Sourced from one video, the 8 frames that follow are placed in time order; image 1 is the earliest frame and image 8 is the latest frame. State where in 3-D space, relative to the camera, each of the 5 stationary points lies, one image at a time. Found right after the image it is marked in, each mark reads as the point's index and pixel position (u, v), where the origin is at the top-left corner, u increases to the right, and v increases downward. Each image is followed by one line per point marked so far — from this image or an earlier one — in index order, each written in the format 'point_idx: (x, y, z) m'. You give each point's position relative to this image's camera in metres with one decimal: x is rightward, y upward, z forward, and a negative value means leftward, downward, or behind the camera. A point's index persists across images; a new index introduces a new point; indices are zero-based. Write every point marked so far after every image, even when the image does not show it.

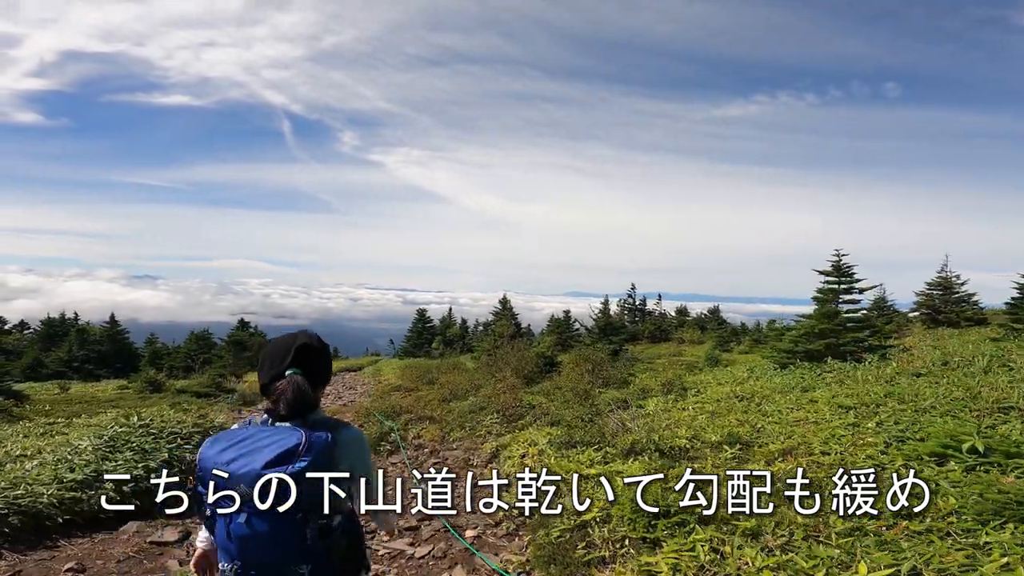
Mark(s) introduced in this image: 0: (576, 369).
0: (+1.9, -2.5, +18.5) m
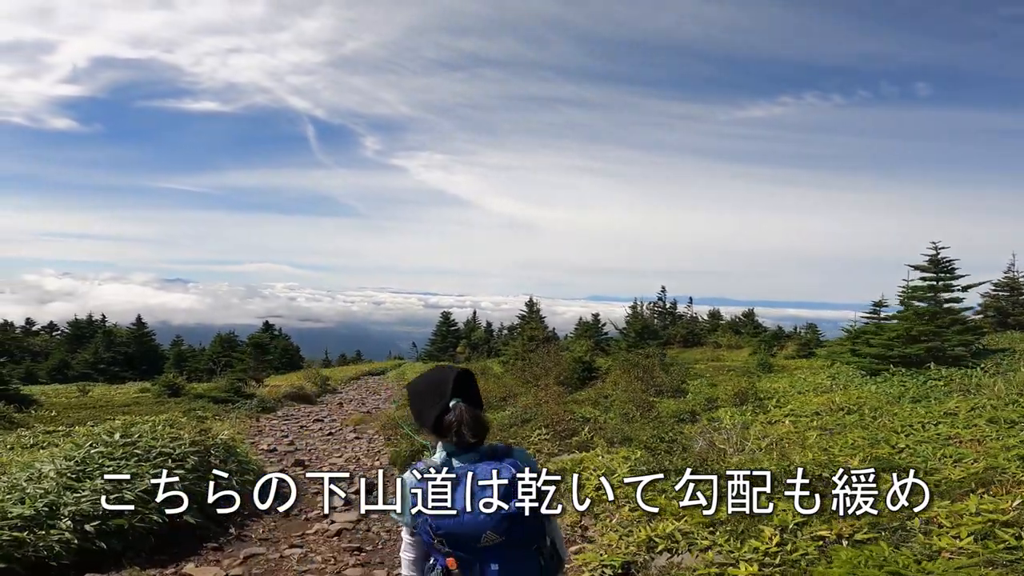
0: (+3.0, -2.4, +16.8) m
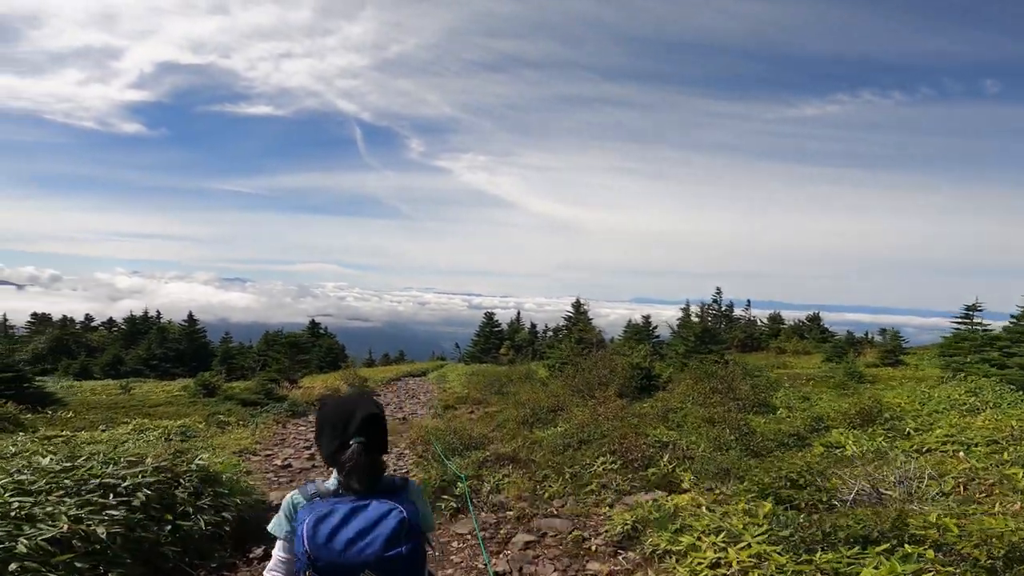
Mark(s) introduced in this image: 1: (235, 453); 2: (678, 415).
0: (+4.2, -2.3, +14.4) m
1: (-5.7, -3.4, +12.6) m
2: (+3.3, -2.5, +12.2) m
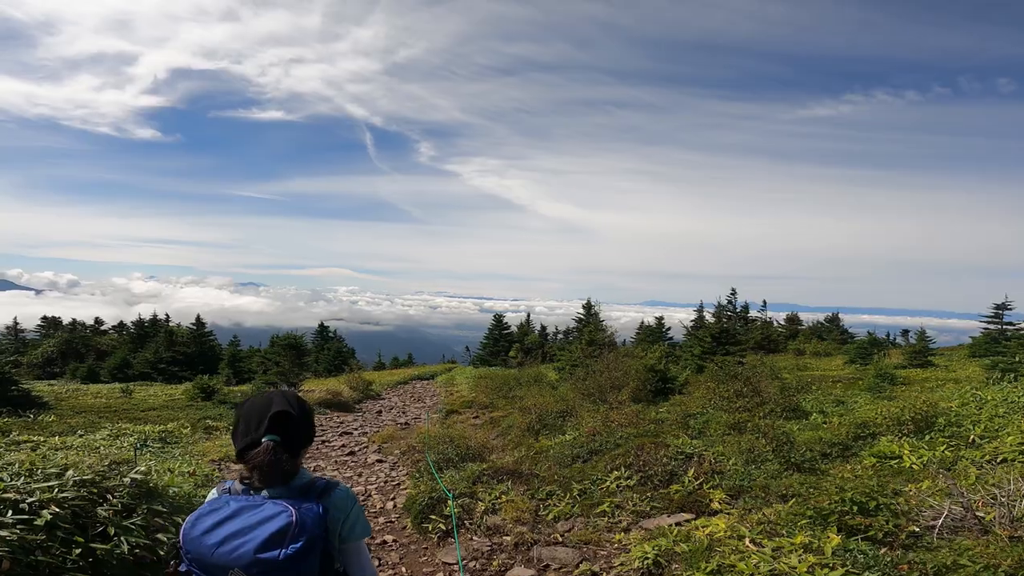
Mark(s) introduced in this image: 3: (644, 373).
0: (+4.3, -2.2, +13.2) m
1: (-5.6, -3.3, +11.6) m
2: (+3.4, -2.4, +11.1) m
3: (+3.7, -2.4, +17.5) m
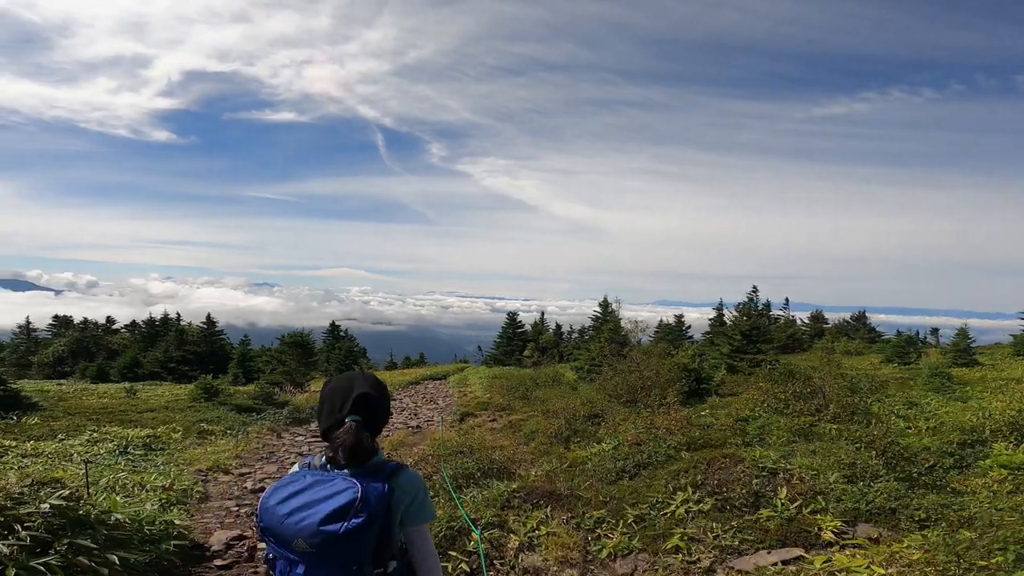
0: (+4.8, -2.0, +11.7) m
1: (-5.2, -3.0, +10.2) m
2: (+3.8, -2.2, +9.5) m
3: (+4.3, -2.2, +16.0) m
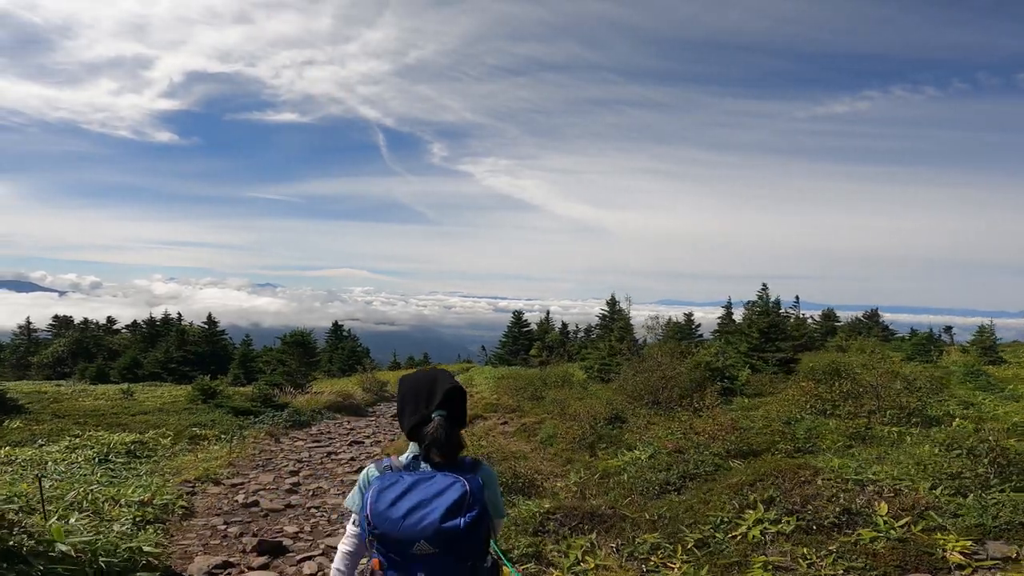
0: (+5.1, -1.8, +10.7) m
1: (-4.9, -2.9, +9.3) m
2: (+4.1, -2.0, +8.5) m
3: (+4.6, -2.0, +15.0) m
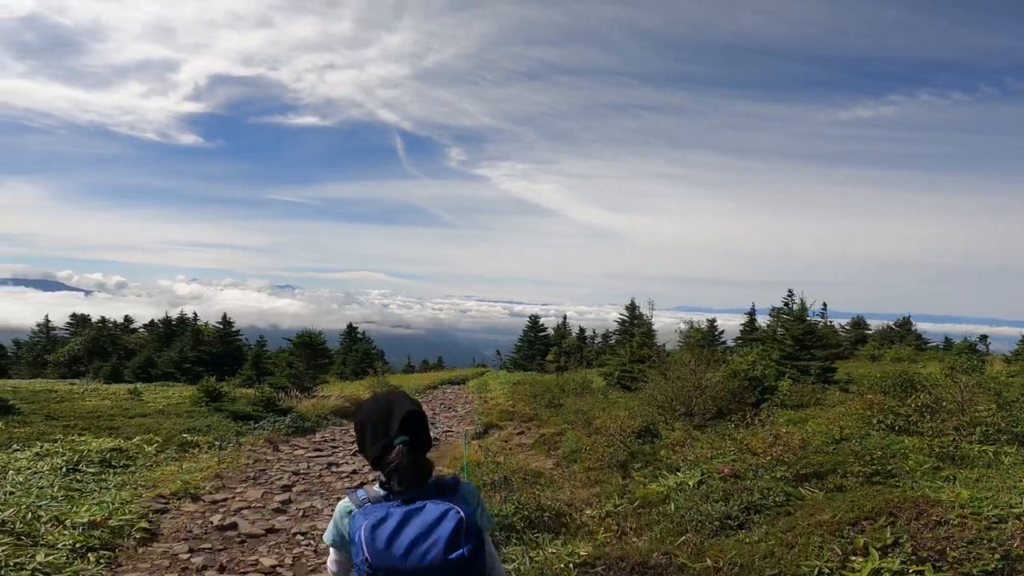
0: (+5.4, -1.8, +9.3) m
1: (-4.6, -2.8, +8.1) m
2: (+4.4, -2.0, +7.2) m
3: (+5.0, -2.1, +13.6) m
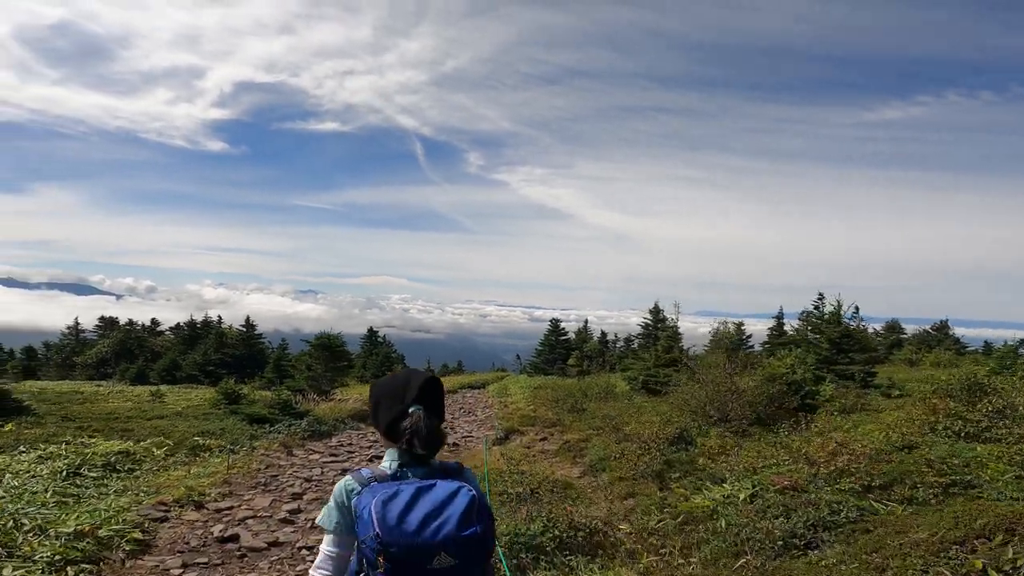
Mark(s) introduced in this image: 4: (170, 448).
0: (+5.7, -1.7, +8.4) m
1: (-4.3, -2.7, +7.6) m
2: (+4.7, -1.9, +6.3) m
3: (+5.5, -2.0, +12.7) m
4: (-6.5, -3.0, +11.8) m
